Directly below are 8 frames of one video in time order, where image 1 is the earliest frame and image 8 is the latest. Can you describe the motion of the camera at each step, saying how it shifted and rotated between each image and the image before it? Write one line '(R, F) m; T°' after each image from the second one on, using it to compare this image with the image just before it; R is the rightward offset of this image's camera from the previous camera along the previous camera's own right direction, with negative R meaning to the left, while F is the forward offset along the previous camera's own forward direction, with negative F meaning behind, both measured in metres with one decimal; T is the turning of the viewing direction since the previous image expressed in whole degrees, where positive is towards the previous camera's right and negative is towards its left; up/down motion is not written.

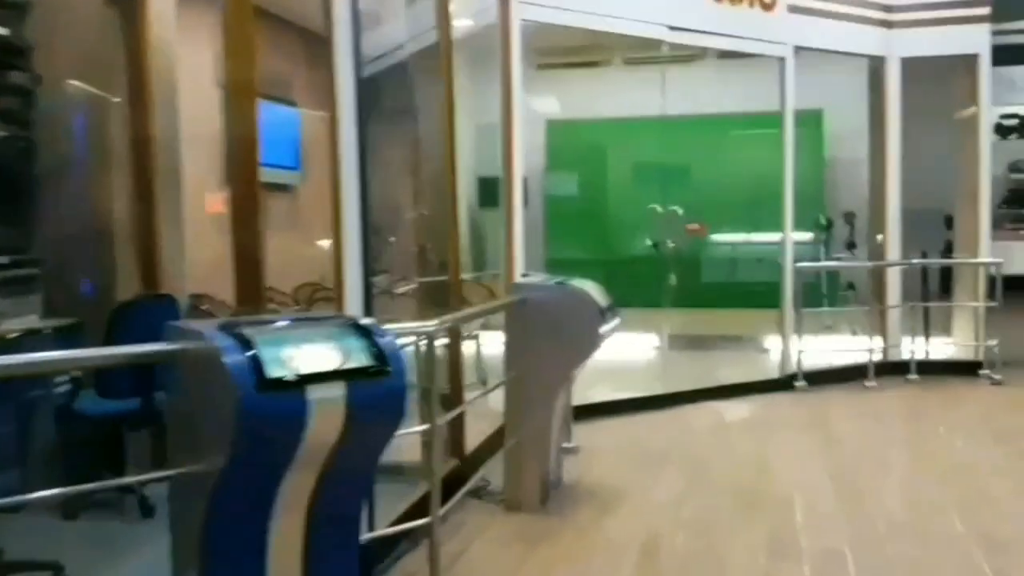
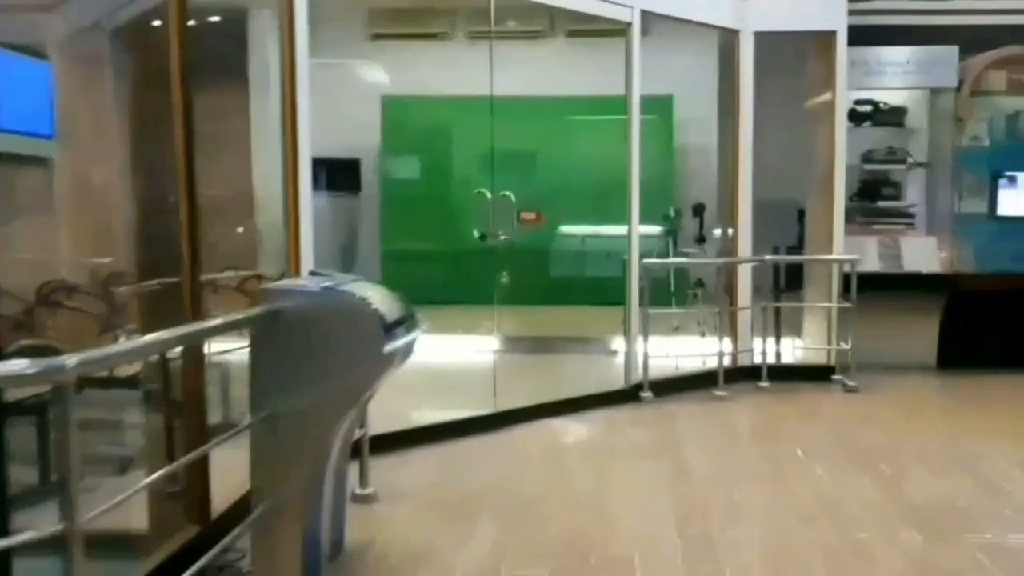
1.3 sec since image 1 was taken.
(+0.3, +0.9) m; +8°
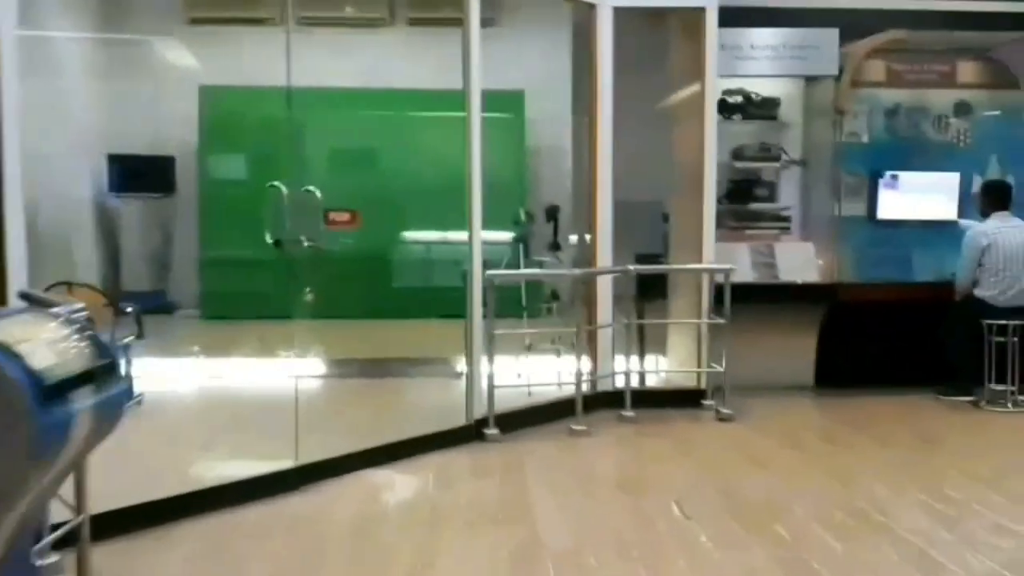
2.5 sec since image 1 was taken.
(+0.2, +1.1) m; +8°
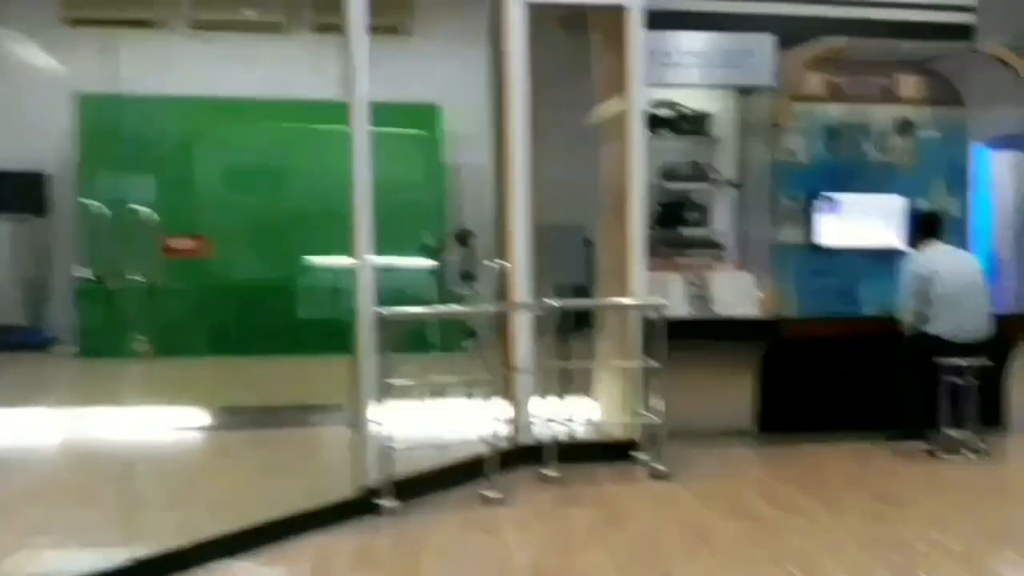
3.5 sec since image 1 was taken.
(+0.1, +0.8) m; +4°
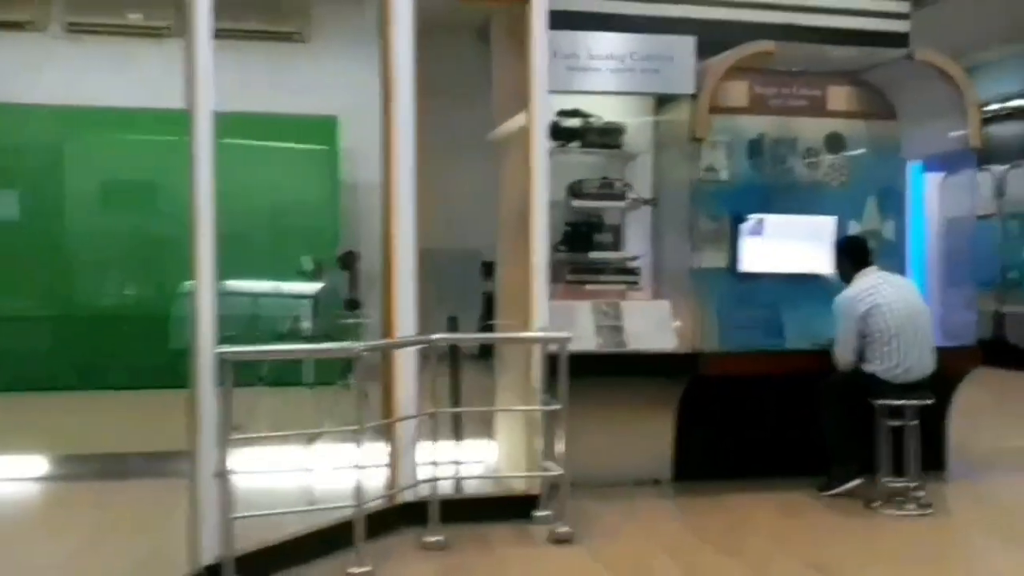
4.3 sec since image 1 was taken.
(+0.2, +0.7) m; +4°
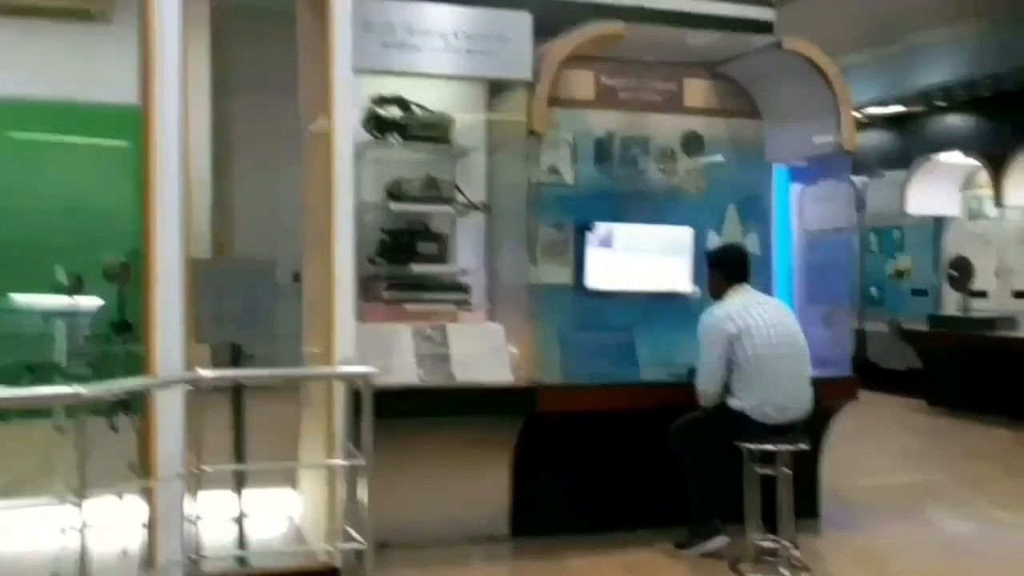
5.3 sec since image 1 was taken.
(+0.3, +0.9) m; +8°
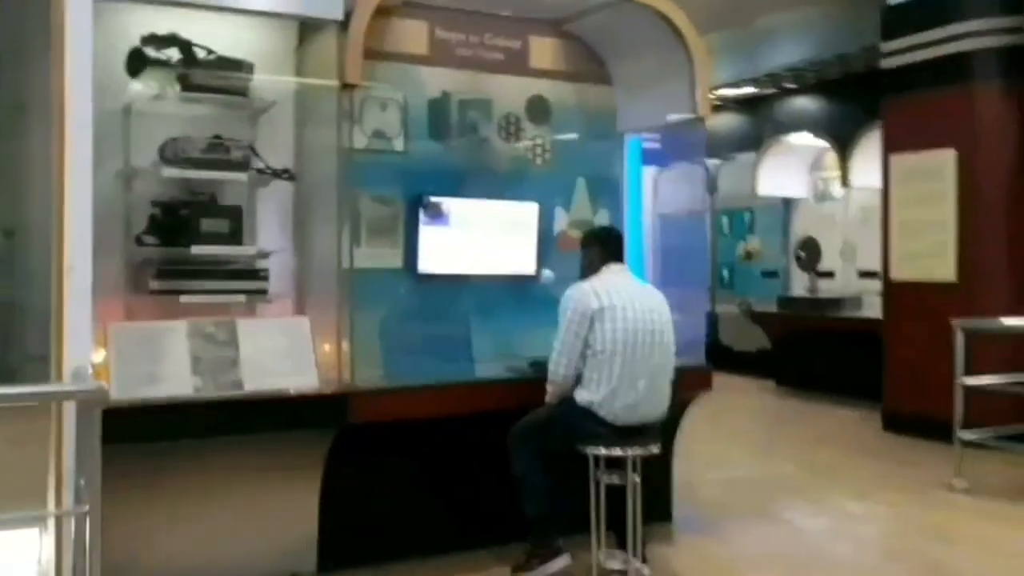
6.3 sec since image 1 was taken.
(+0.1, +0.7) m; +9°
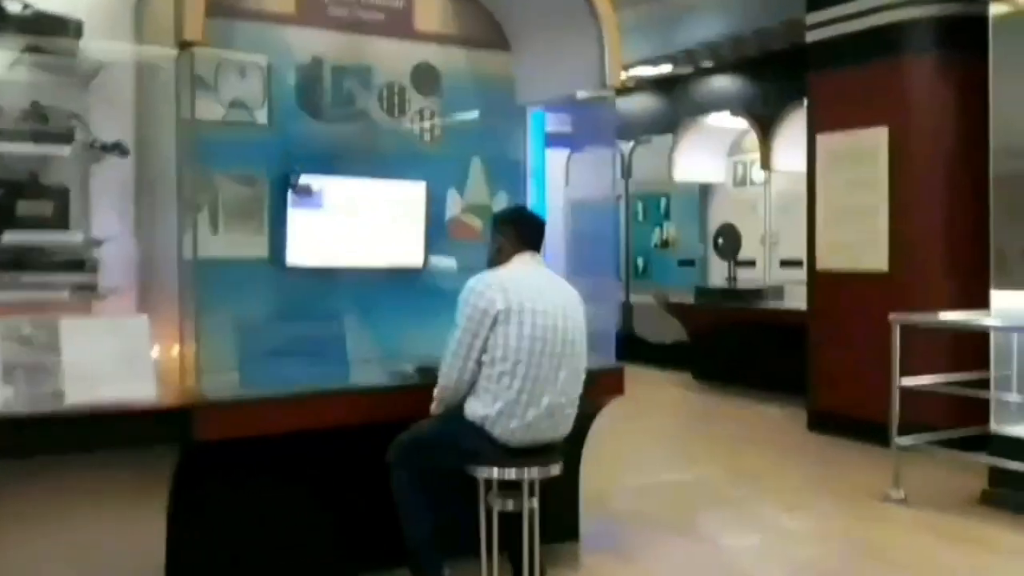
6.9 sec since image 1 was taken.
(+0.1, +0.5) m; +5°
